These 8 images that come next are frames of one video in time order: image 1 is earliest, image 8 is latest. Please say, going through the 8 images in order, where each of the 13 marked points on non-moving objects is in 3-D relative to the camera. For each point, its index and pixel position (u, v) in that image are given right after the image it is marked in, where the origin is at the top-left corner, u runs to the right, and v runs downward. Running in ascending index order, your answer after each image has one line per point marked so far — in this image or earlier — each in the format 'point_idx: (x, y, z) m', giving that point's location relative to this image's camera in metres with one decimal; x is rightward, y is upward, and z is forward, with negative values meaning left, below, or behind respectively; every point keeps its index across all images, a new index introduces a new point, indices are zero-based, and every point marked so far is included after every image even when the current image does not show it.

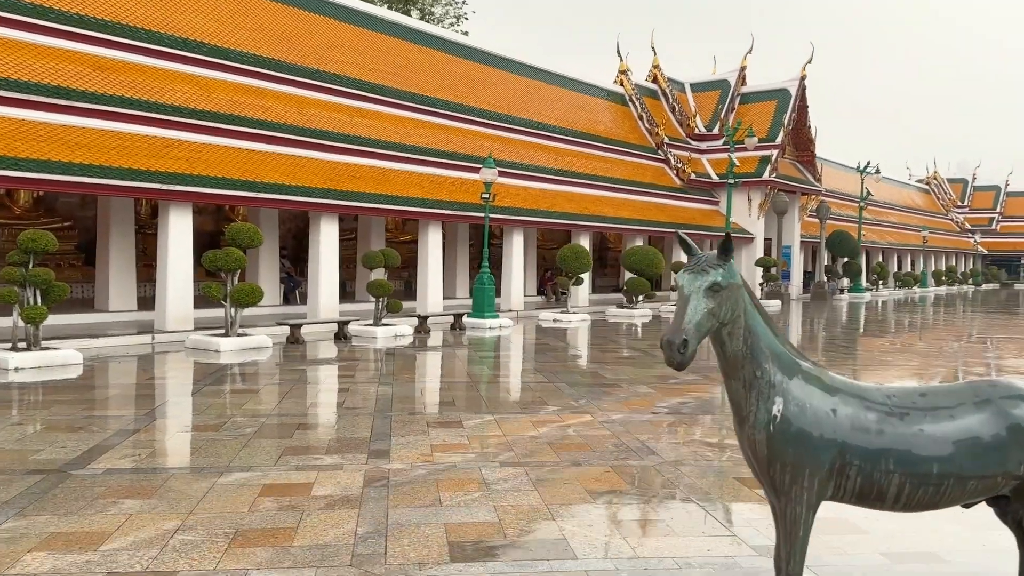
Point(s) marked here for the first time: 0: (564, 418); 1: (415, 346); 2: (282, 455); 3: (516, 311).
0: (+0.4, -1.1, +7.0) m
1: (-1.5, -0.9, +13.0) m
2: (-1.5, -1.1, +5.3) m
3: (+0.1, -0.5, +18.1) m
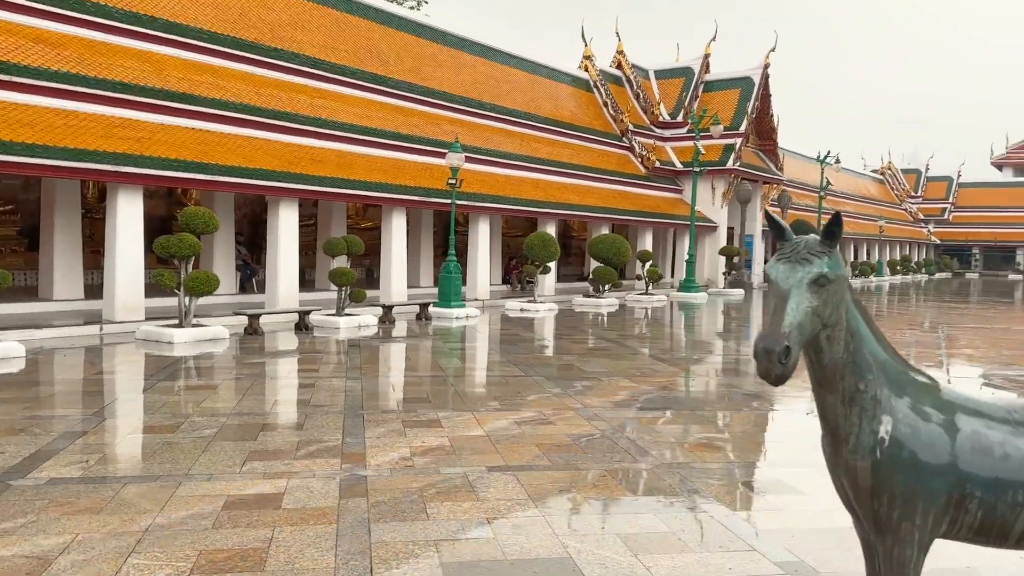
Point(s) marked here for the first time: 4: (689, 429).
0: (+0.3, -1.0, +6.6) m
1: (-2.0, -0.7, +12.5) m
2: (-1.5, -1.0, +4.9) m
3: (-0.6, -0.3, +17.7) m
4: (+1.3, -1.0, +6.3) m
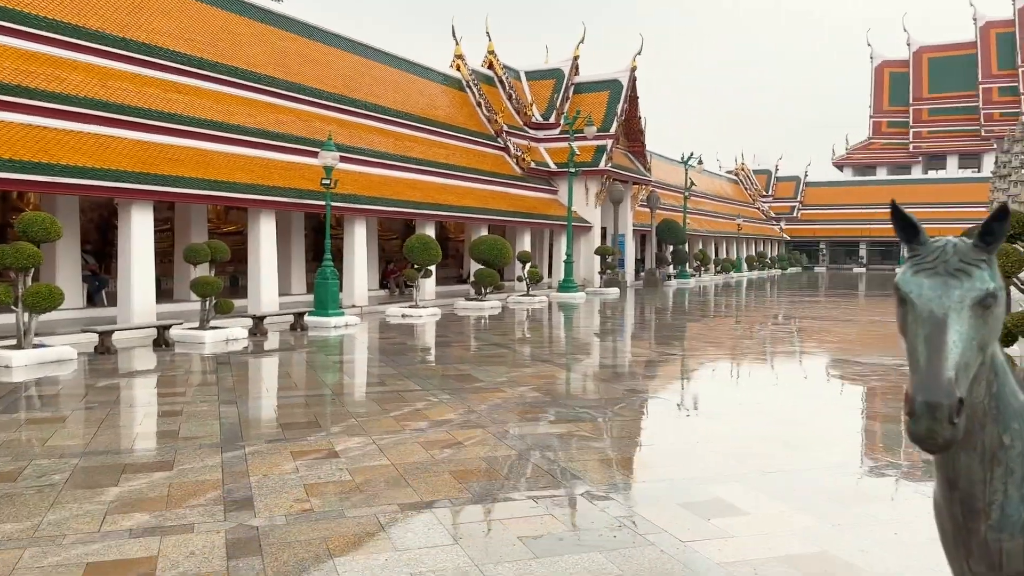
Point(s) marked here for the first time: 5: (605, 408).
0: (-0.5, -1.1, +6.1) m
1: (-3.6, -0.9, +11.6) m
2: (-2.0, -1.1, +4.1) m
3: (-3.1, -0.4, +16.9) m
4: (+0.6, -1.1, +6.0) m
5: (+0.9, -1.1, +8.1) m
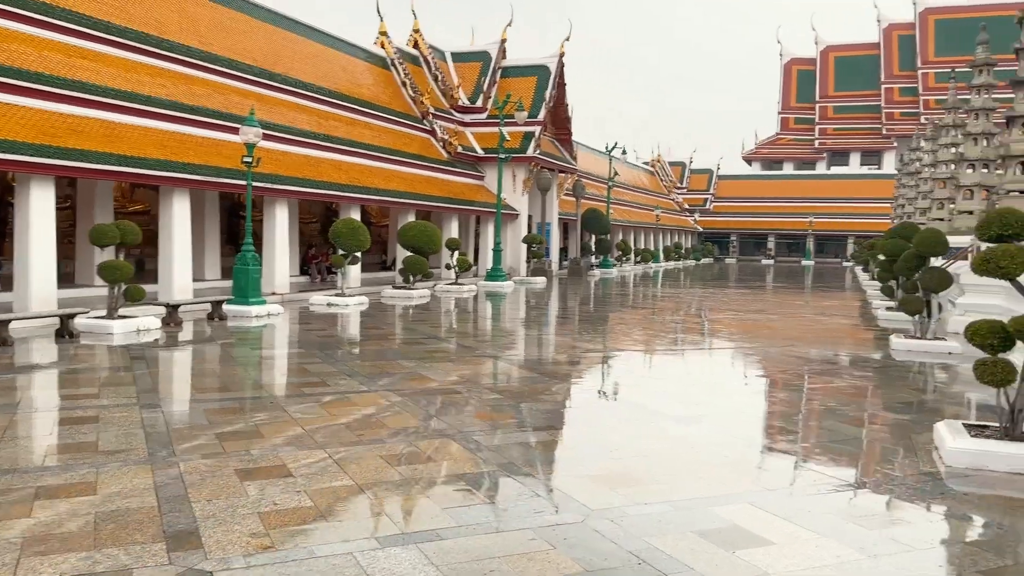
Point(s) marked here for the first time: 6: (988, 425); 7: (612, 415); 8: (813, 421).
0: (-0.7, -1.0, +5.5) m
1: (-4.4, -0.7, +10.6) m
2: (-2.0, -1.1, +3.3) m
3: (-4.4, -0.1, +15.9) m
4: (+0.4, -1.0, +5.5) m
5: (+0.4, -1.0, +7.7) m
6: (+3.0, -0.9, +5.3) m
7: (+0.8, -1.0, +6.8) m
8: (+2.5, -1.1, +6.8) m
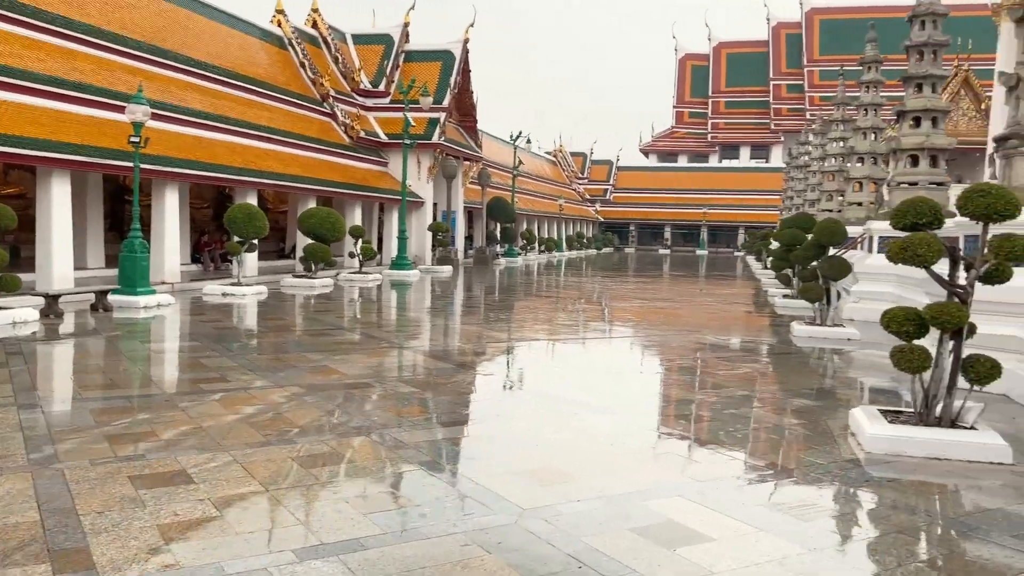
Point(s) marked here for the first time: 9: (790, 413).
0: (-1.2, -0.9, +5.2) m
1: (-5.5, -0.6, +9.8) m
2: (-2.2, -1.0, +2.9) m
3: (-6.1, +0.1, +15.1) m
4: (-0.1, -1.0, +5.3) m
5: (-0.3, -0.9, +7.4) m
6: (+2.5, -0.8, +5.4) m
7: (+0.1, -0.9, +6.6) m
8: (+1.8, -1.0, +6.8) m
9: (+2.2, -1.0, +6.7) m
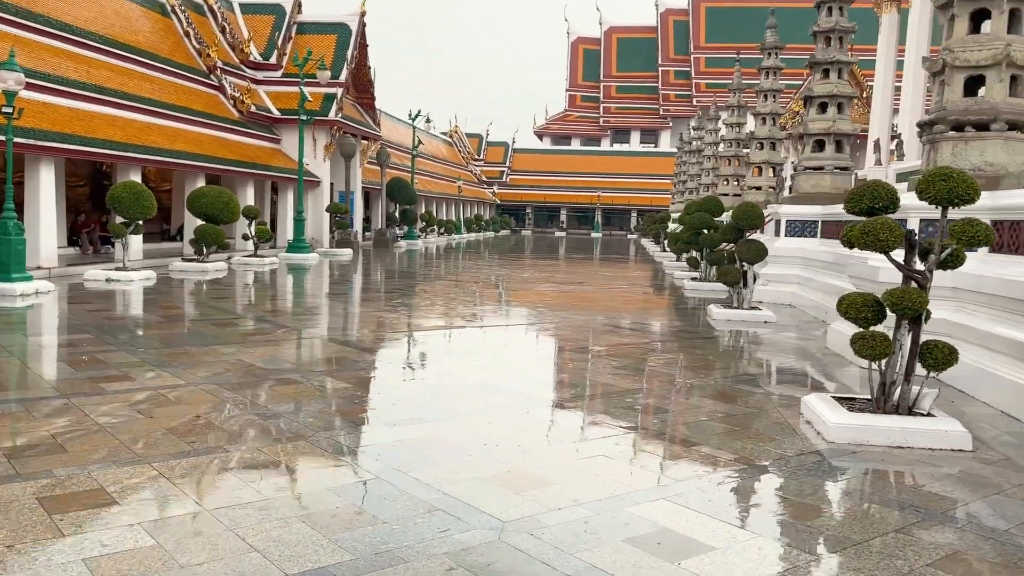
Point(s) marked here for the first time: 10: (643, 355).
0: (-1.4, -0.9, +4.7) m
1: (-6.3, -0.4, +8.7) m
2: (-2.2, -1.0, +2.2) m
3: (-7.6, +0.3, +13.8) m
4: (-0.4, -0.9, +4.9) m
5: (-0.9, -0.8, +7.0) m
6: (+2.2, -0.7, +5.4) m
7: (-0.3, -0.8, +6.2) m
8: (+1.3, -0.9, +6.7) m
9: (+1.7, -0.9, +6.6) m
10: (+1.5, -0.8, +9.6) m
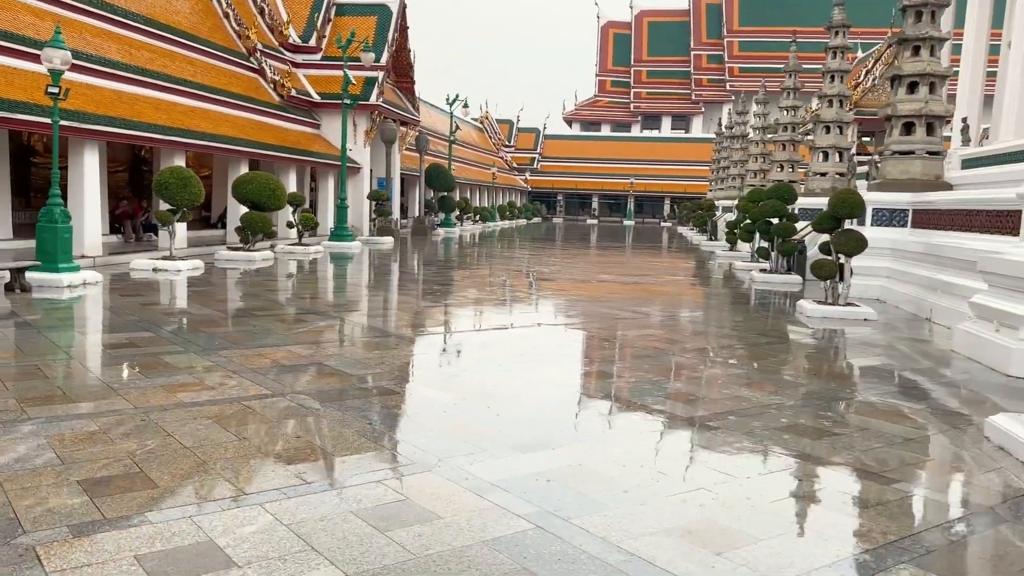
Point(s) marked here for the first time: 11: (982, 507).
0: (-0.7, -0.9, +4.0) m
1: (-5.4, -0.3, +8.1) m
2: (-1.5, -1.1, +1.6) m
3: (-6.6, +0.5, +13.2) m
4: (+0.4, -0.9, +4.2) m
5: (-0.1, -0.8, +6.3) m
6: (+3.0, -0.7, +4.6) m
7: (+0.5, -0.8, +5.5) m
8: (+2.1, -0.8, +5.9) m
9: (+2.5, -0.9, +5.8) m
10: (+2.4, -0.7, +8.8) m
11: (+2.0, -1.0, +3.8) m
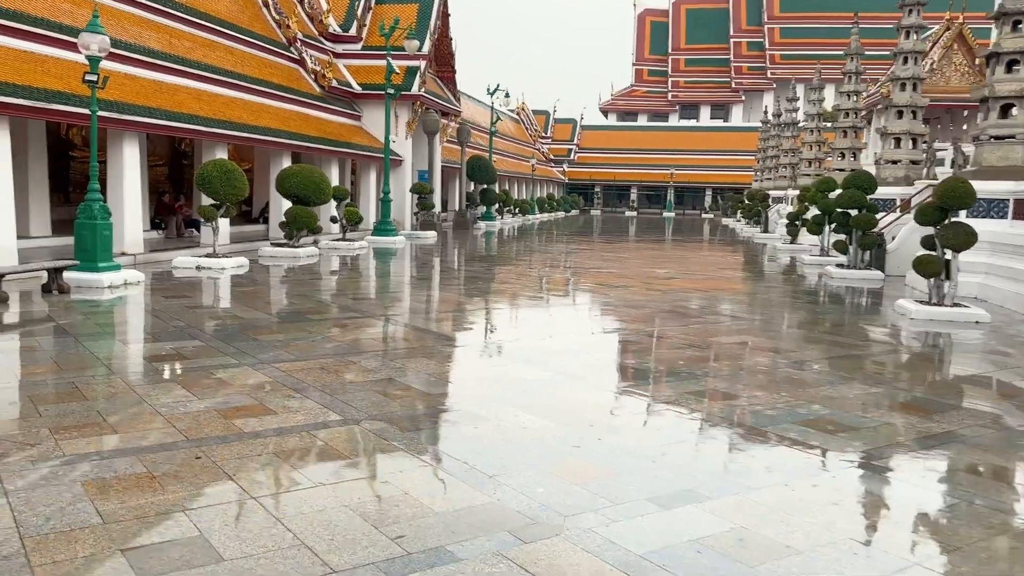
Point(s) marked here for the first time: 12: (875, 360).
0: (-0.1, -0.9, +3.2) m
1: (-4.7, -0.4, +7.5) m
2: (-1.0, -1.1, +0.8) m
3: (-5.7, +0.5, +12.7) m
4: (+0.9, -1.0, +3.4) m
5: (+0.6, -0.8, +5.5) m
6: (+3.5, -0.7, +3.6) m
7: (+1.1, -0.8, +4.7) m
8: (+2.7, -0.9, +5.0) m
9: (+3.2, -0.9, +4.9) m
10: (+3.1, -0.7, +7.9) m
11: (+2.6, -1.0, +2.9) m
12: (+3.5, -0.7, +7.9) m
